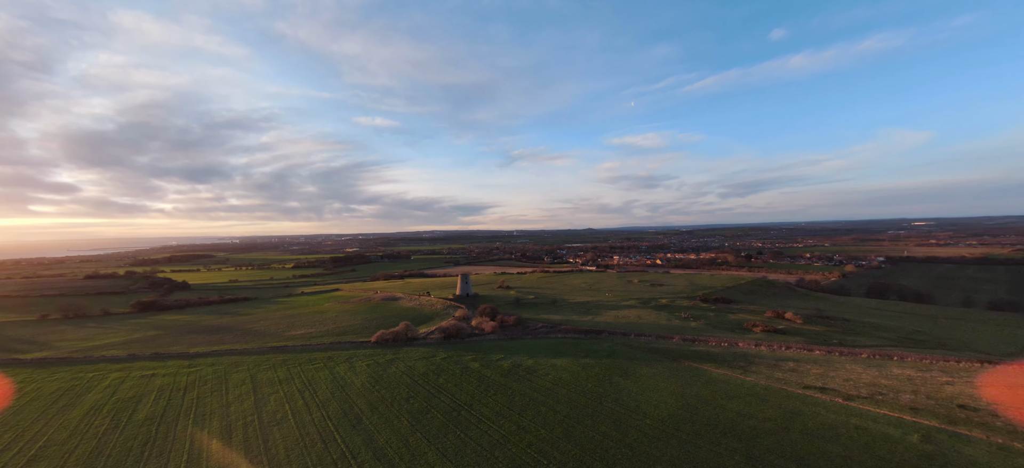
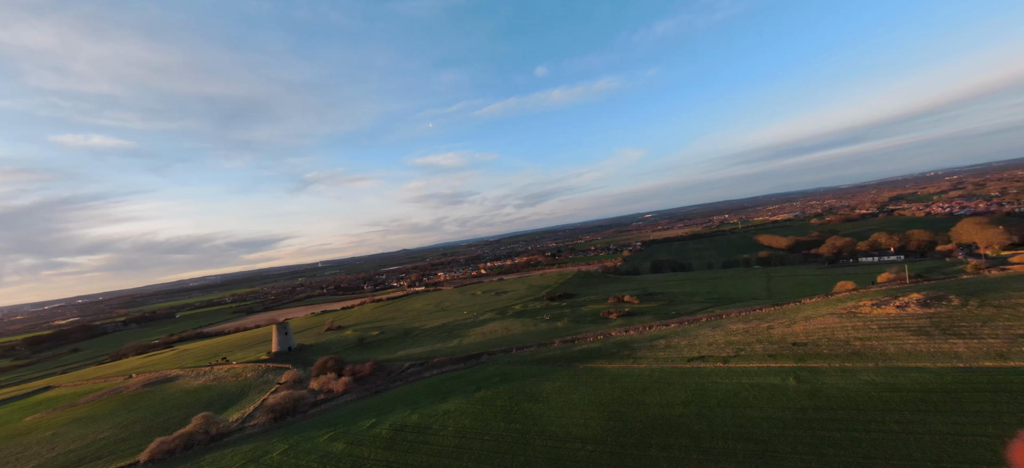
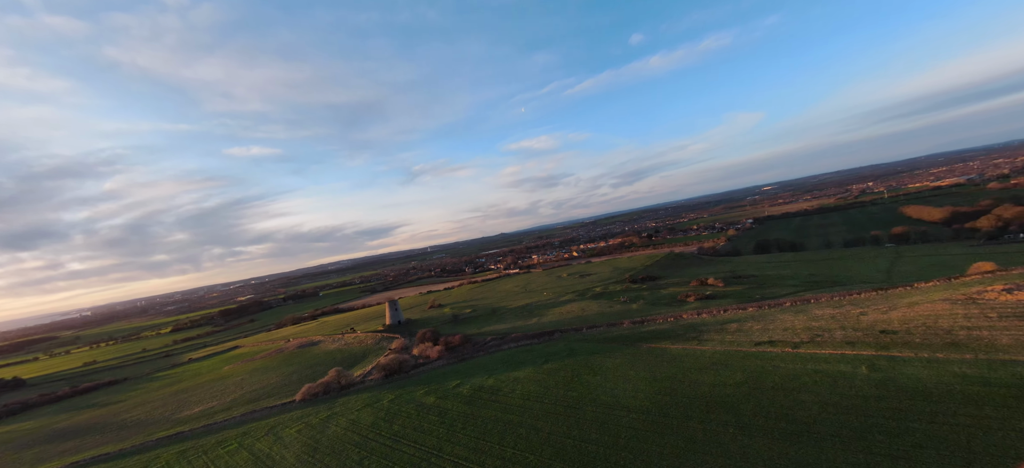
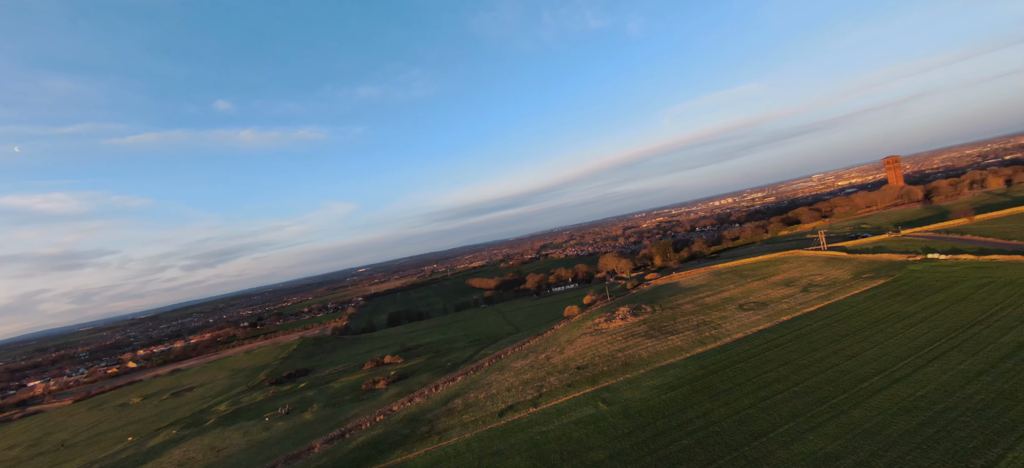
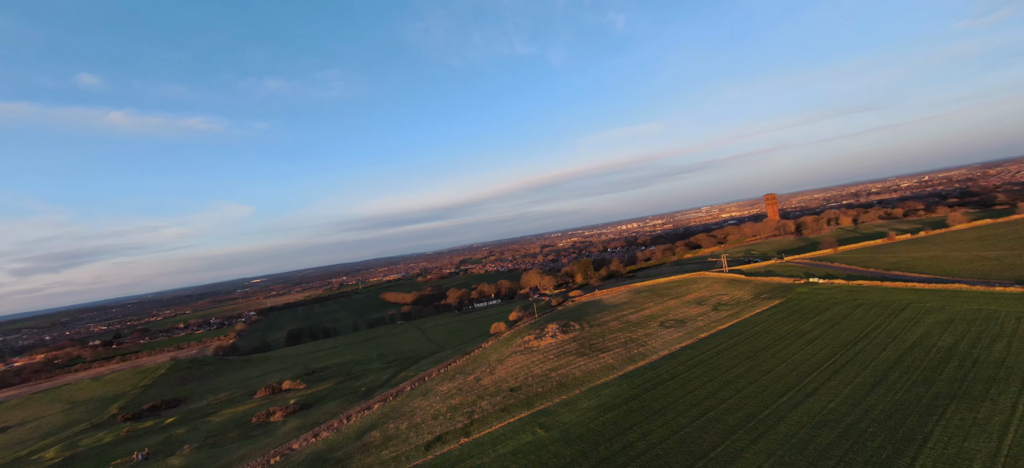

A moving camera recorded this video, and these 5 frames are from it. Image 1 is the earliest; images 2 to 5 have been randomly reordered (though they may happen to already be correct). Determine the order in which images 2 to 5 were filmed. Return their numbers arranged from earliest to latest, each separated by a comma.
3, 2, 4, 5
